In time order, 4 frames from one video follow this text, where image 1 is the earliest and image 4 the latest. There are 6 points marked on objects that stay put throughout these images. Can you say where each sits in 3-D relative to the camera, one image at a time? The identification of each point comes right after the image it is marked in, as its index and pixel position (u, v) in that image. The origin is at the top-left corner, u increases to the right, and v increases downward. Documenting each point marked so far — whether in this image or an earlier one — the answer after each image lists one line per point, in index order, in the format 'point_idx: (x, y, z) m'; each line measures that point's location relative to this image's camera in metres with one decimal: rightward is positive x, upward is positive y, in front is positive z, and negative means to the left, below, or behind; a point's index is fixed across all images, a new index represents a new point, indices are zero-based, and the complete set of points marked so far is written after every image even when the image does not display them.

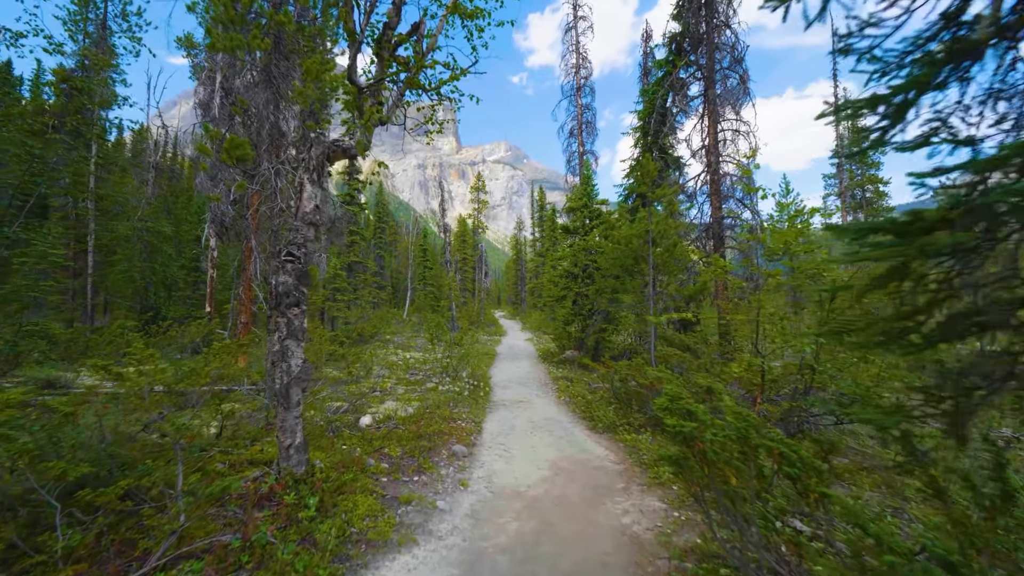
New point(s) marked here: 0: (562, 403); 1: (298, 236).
0: (+1.4, -3.2, +9.8) m
1: (-2.9, +0.7, +4.8) m
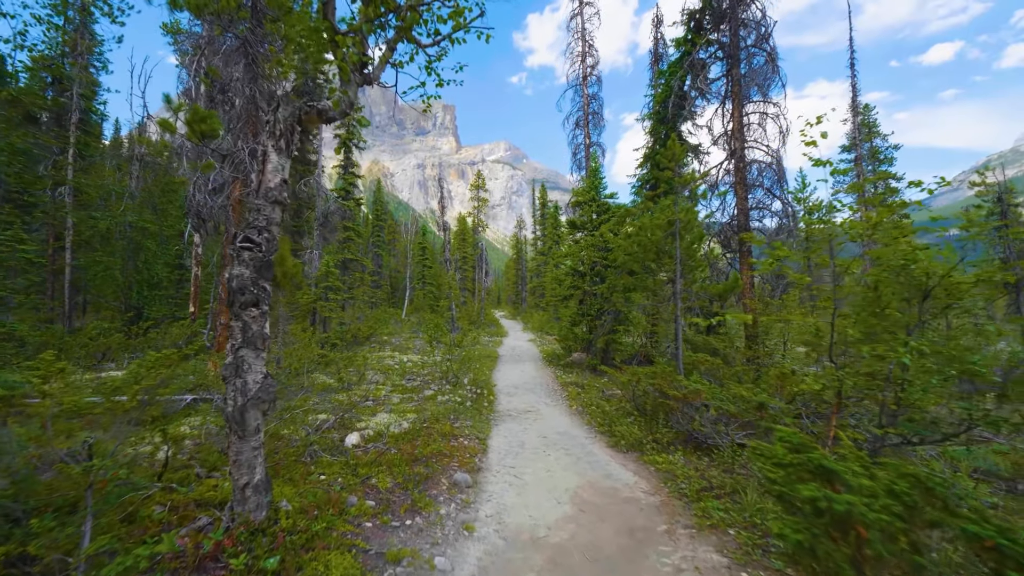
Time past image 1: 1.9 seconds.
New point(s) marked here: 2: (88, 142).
0: (+1.6, -3.2, +8.8) m
1: (-2.8, +0.8, +3.8) m
2: (-21.4, +7.4, +17.7) m
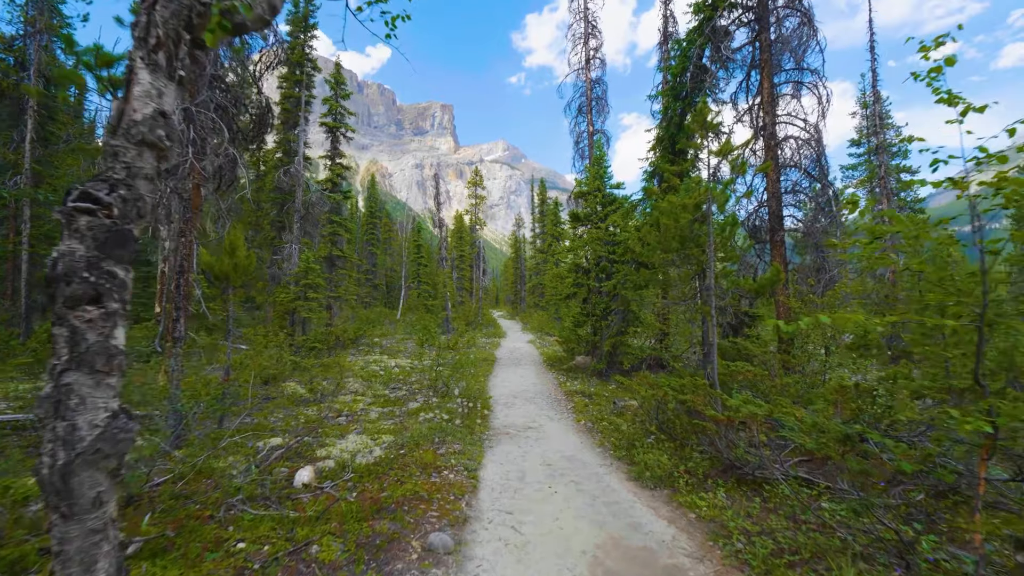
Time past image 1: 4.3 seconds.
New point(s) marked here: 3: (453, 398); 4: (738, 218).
0: (+1.5, -3.1, +7.5) m
1: (-2.8, +0.9, +2.5) m
2: (-21.5, +7.5, +16.3) m
3: (-1.6, -2.9, +9.3) m
4: (+4.9, +1.5, +7.6) m
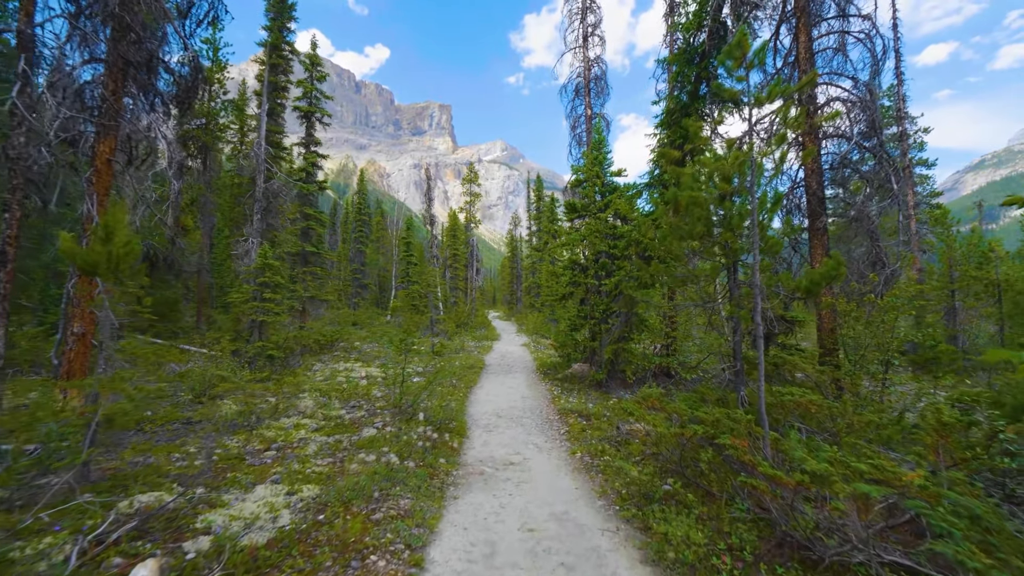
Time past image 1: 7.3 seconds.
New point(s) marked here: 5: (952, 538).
0: (+1.1, -3.0, +5.8) m
1: (-3.2, +0.9, +0.8) m
2: (-22.0, +7.5, +14.5) m
3: (-2.0, -2.9, +7.6) m
4: (+4.5, +1.6, +5.9) m
5: (+3.4, -1.9, +2.7) m
